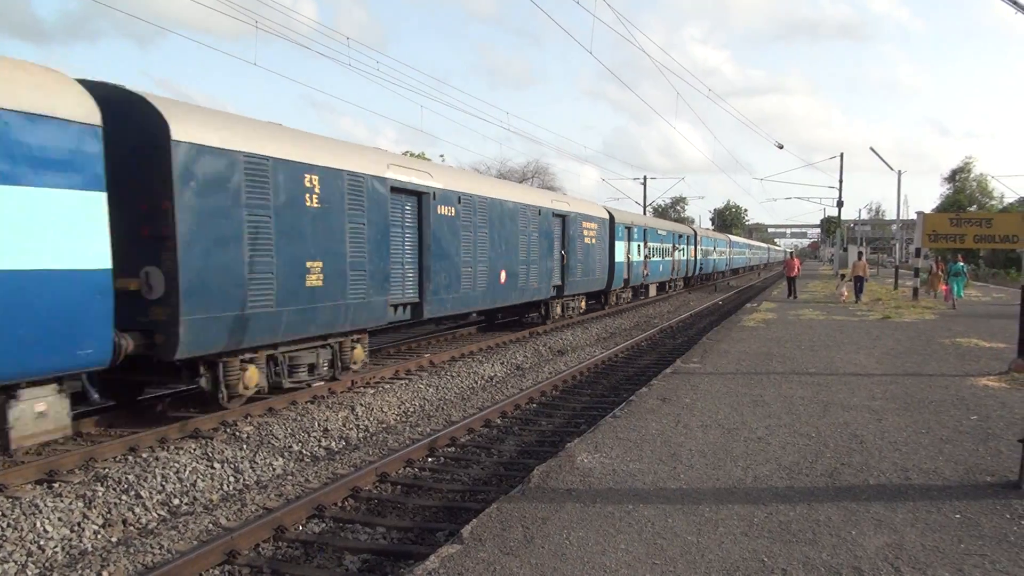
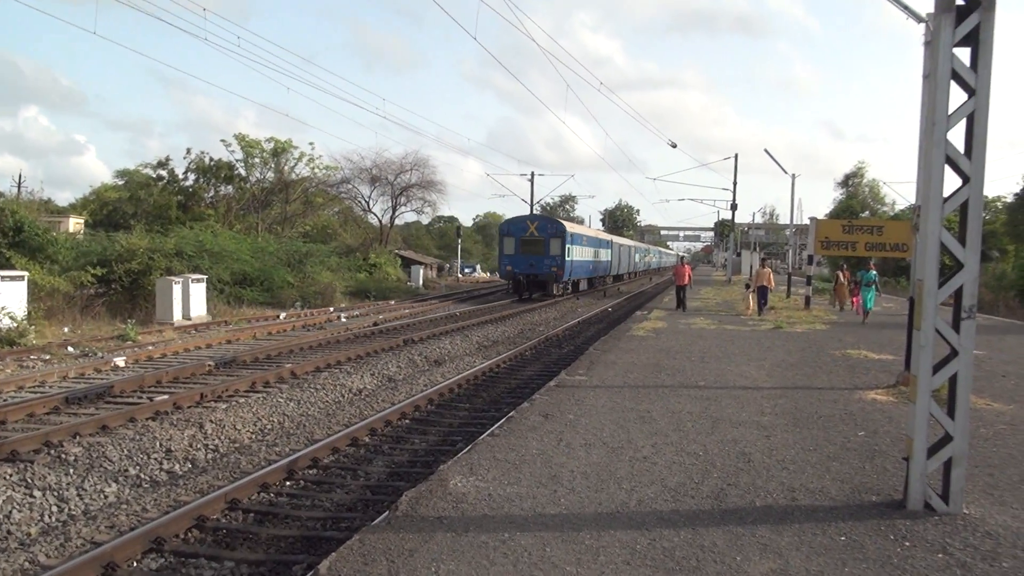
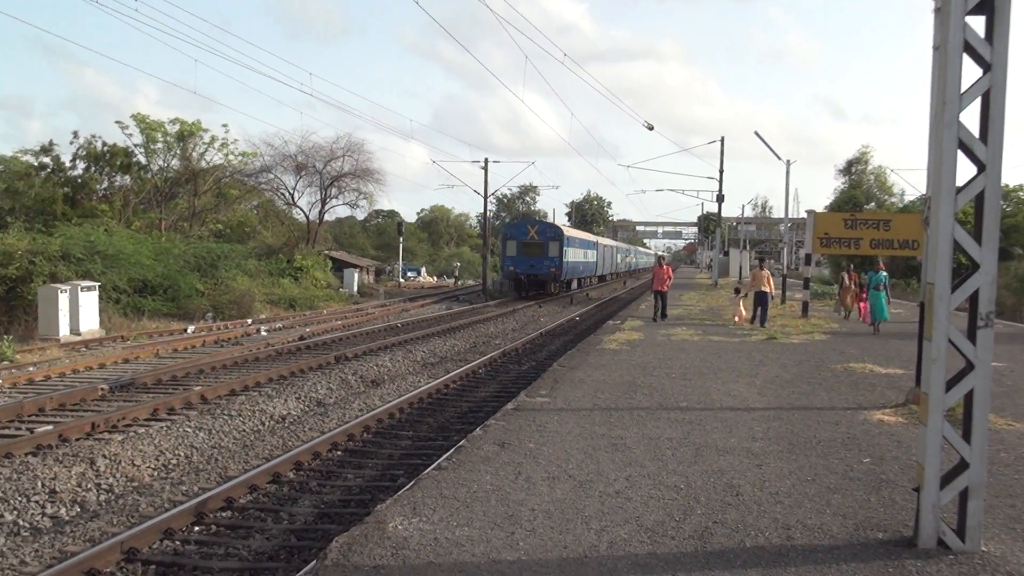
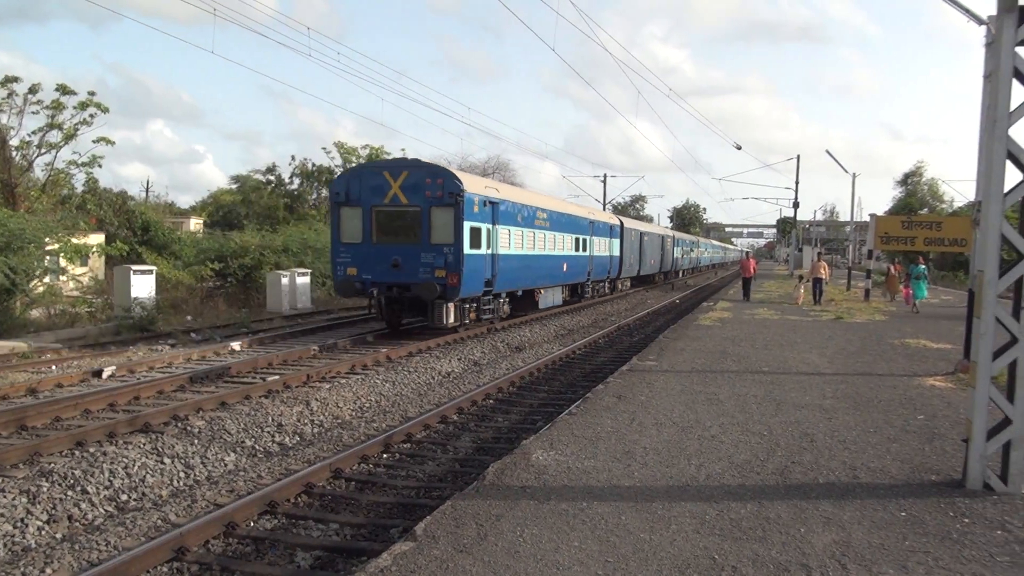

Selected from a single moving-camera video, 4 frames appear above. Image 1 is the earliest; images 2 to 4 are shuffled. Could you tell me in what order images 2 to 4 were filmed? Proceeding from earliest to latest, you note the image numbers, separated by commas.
4, 2, 3
